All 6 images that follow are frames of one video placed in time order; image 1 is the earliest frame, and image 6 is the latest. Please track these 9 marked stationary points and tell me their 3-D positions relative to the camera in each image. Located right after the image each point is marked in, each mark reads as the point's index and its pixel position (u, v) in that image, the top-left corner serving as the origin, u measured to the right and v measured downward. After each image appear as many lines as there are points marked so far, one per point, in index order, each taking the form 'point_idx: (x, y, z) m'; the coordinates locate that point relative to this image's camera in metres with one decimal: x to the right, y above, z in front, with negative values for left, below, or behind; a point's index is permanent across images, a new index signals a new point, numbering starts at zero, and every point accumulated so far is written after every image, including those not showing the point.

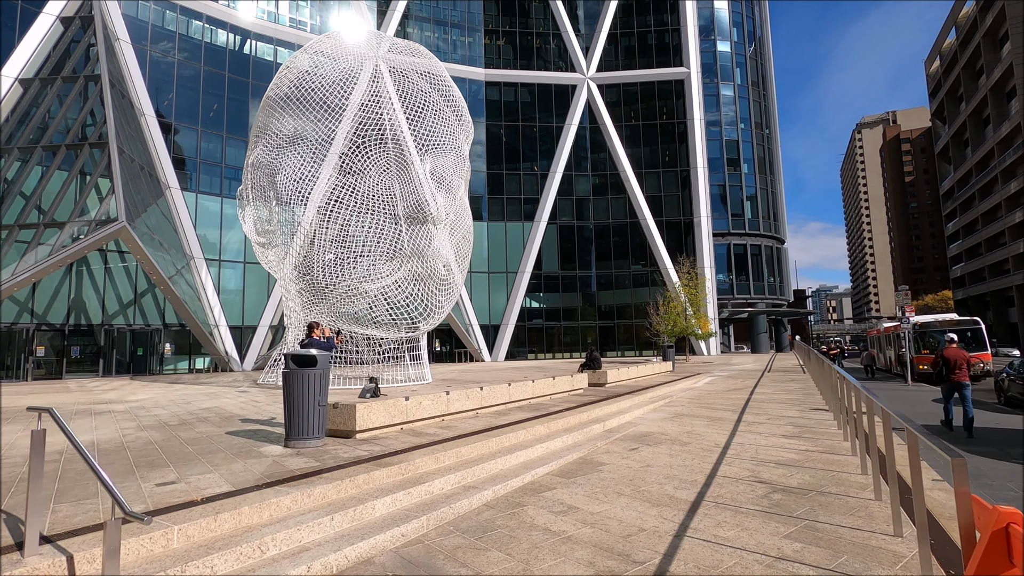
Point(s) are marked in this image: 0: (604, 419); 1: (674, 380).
0: (+1.3, -1.9, +7.8) m
1: (+4.4, -2.5, +14.6) m
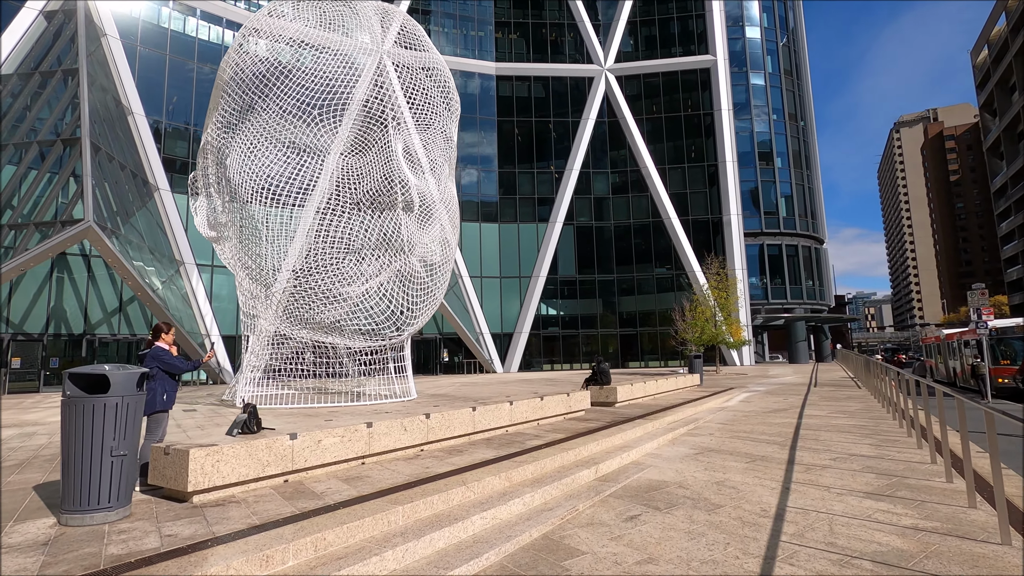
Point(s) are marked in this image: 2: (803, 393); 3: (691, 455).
0: (+0.9, -1.8, +5.6) m
1: (+4.3, -2.5, +12.2) m
2: (+7.3, -2.6, +13.3) m
3: (+2.1, -2.0, +6.3) m
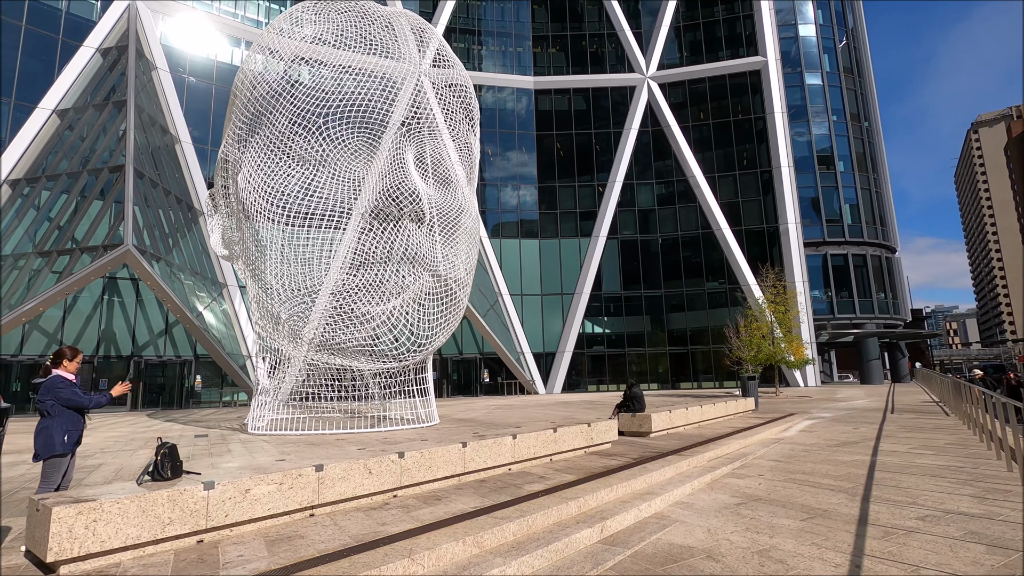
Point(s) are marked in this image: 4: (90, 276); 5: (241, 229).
0: (+0.8, -1.9, +4.5) m
1: (+4.9, -2.7, +10.7) m
2: (+7.9, -2.9, +11.5) m
3: (+2.1, -2.1, +5.1) m
4: (-14.6, +0.4, +18.5) m
5: (-6.0, +1.3, +11.7) m
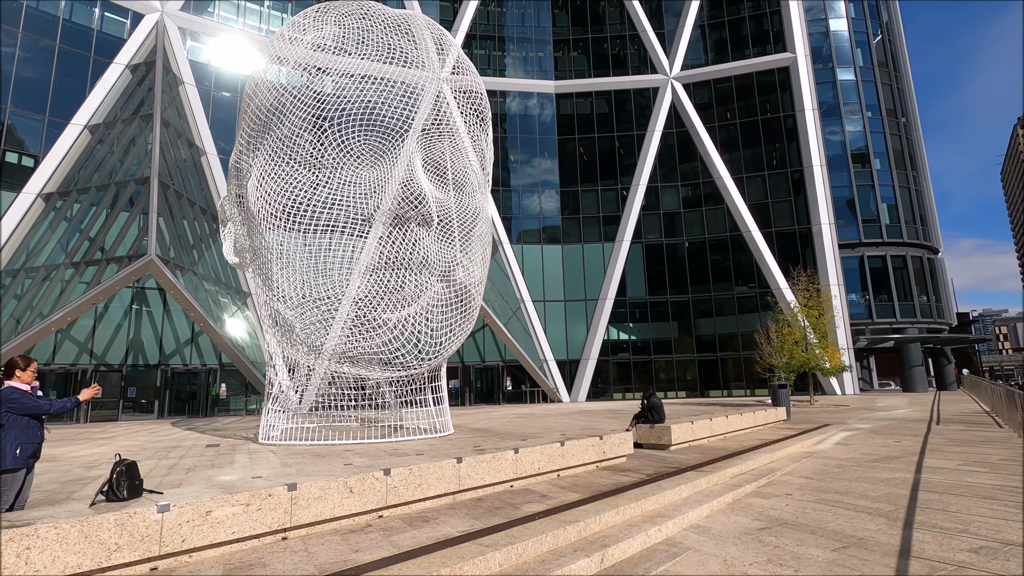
0: (+0.8, -1.9, +4.0) m
1: (+5.2, -2.8, +10.0) m
2: (+8.2, -2.9, +10.7) m
3: (+2.0, -2.1, +4.6) m
4: (-13.9, 0.0, +18.9) m
5: (-5.7, +1.1, +11.7) m
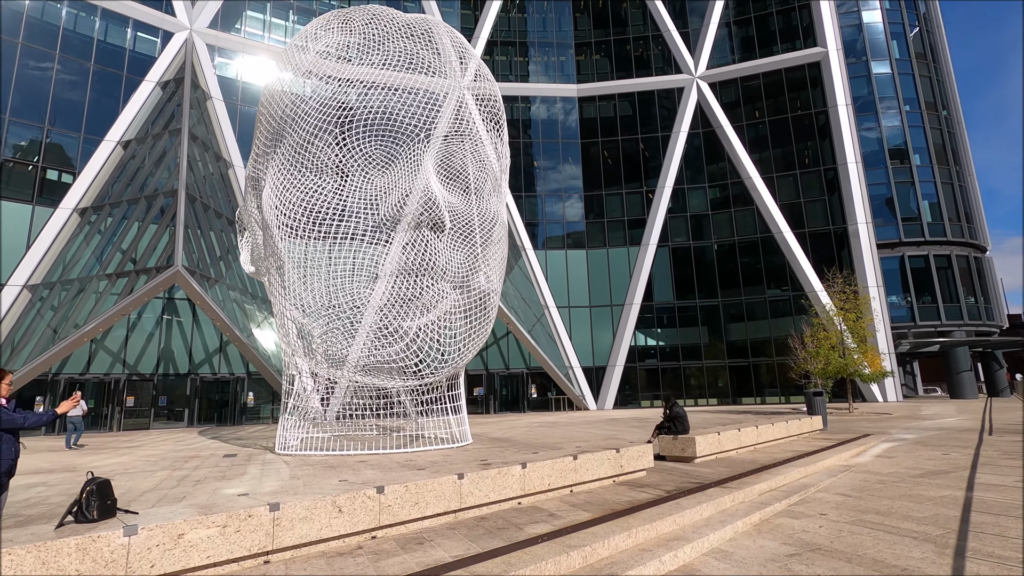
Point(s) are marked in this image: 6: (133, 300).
0: (+0.7, -1.9, +3.7) m
1: (+5.5, -2.8, +9.4) m
2: (+8.6, -2.9, +9.9) m
3: (+2.1, -2.1, +4.1) m
4: (-13.1, -0.4, +19.3) m
5: (-5.3, +0.9, +11.7) m
6: (-13.2, -0.4, +18.5) m
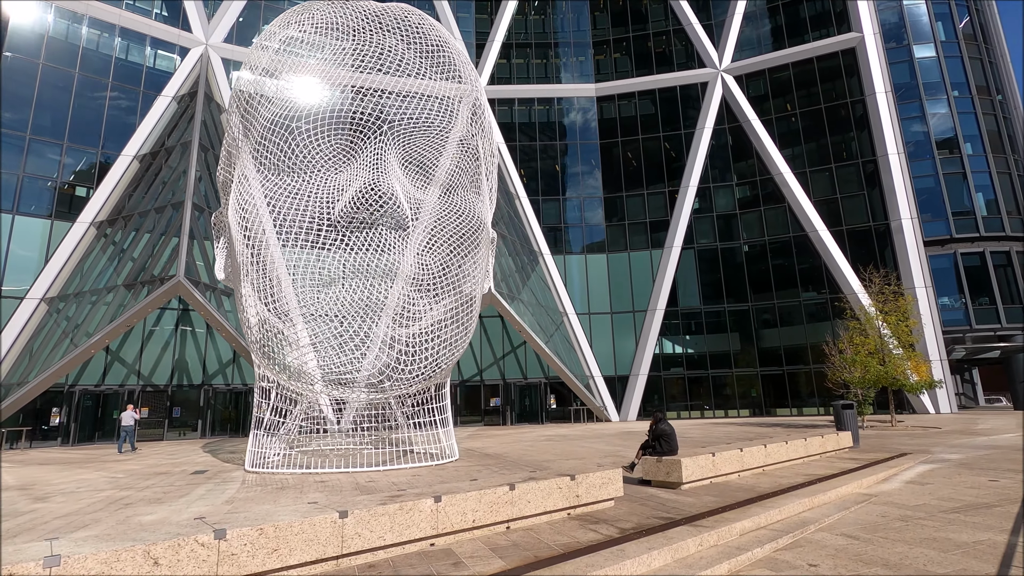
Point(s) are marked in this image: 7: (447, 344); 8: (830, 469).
0: (-0.1, -1.9, +2.7) m
1: (+5.1, -2.8, +8.2) m
2: (+8.2, -2.8, +8.4) m
3: (+1.3, -2.0, +3.1) m
4: (-12.8, -0.8, +19.3) m
5: (-5.6, +0.8, +11.2) m
6: (-13.0, -0.8, +18.6) m
7: (-1.3, -1.2, +11.1) m
8: (+5.1, -2.9, +8.4) m
